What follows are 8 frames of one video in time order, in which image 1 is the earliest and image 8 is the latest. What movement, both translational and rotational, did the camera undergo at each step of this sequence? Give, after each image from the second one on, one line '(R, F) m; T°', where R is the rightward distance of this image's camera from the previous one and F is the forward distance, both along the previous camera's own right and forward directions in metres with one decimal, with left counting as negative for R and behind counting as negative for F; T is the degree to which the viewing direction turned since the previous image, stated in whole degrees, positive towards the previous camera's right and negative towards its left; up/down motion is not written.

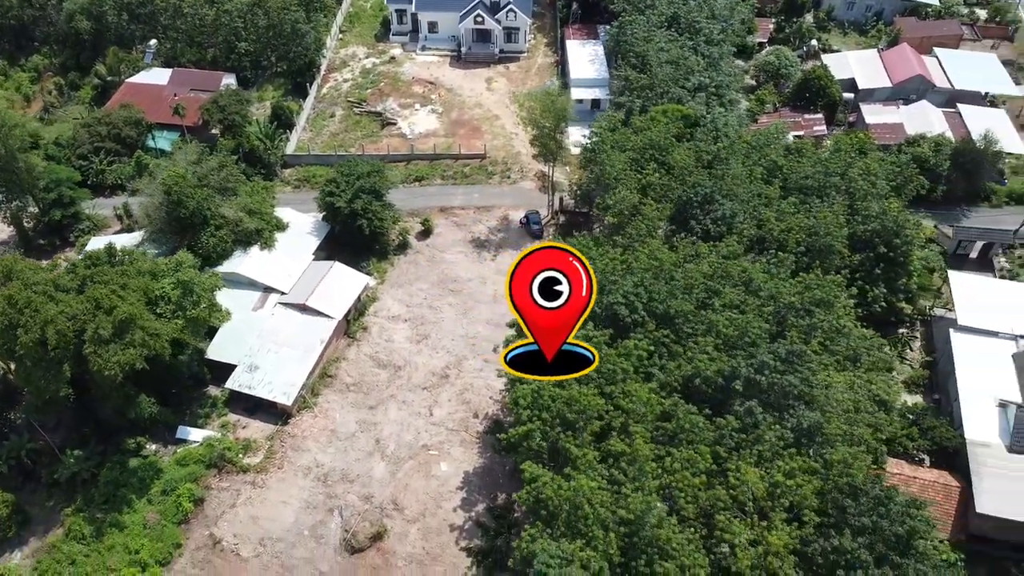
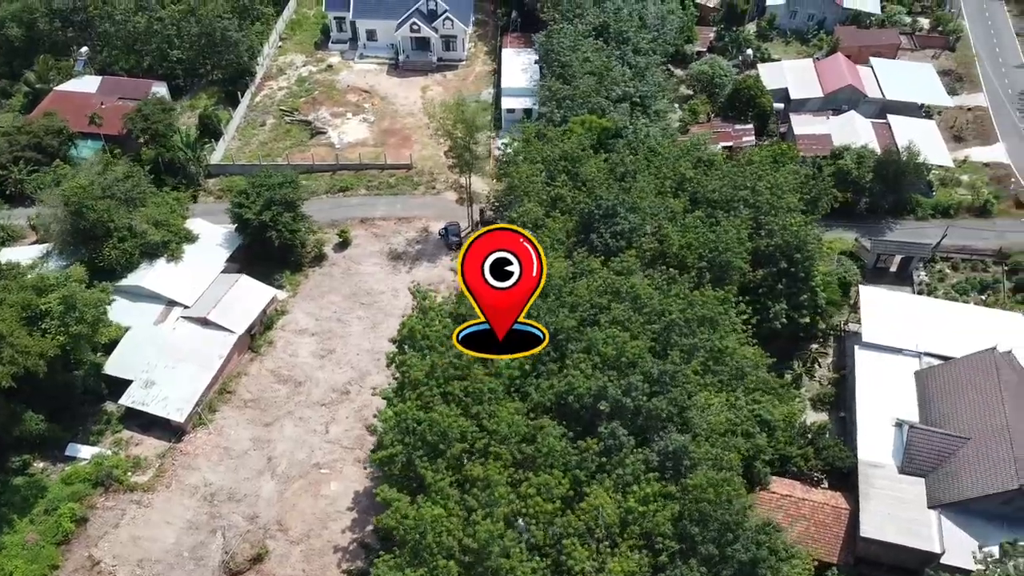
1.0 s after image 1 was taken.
(+4.0, +0.5) m; 0°
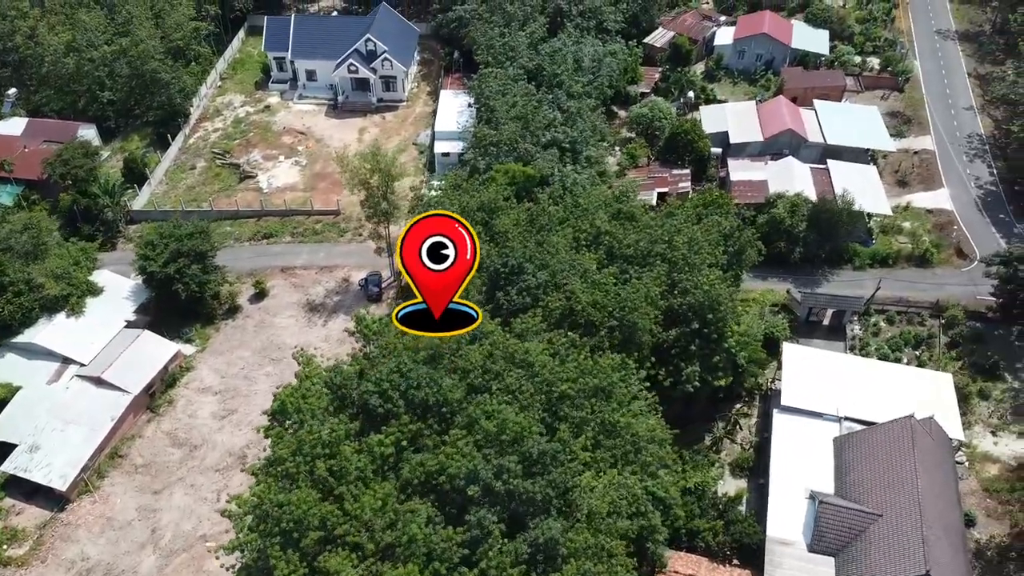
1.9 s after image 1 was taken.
(+3.7, +1.4) m; 0°
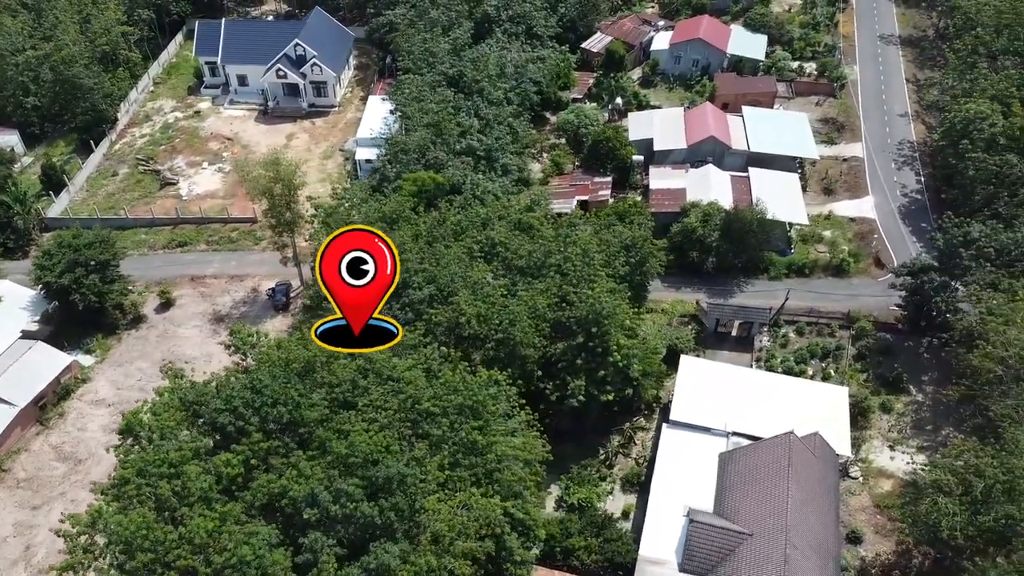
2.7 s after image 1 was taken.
(+4.2, +0.5) m; 0°
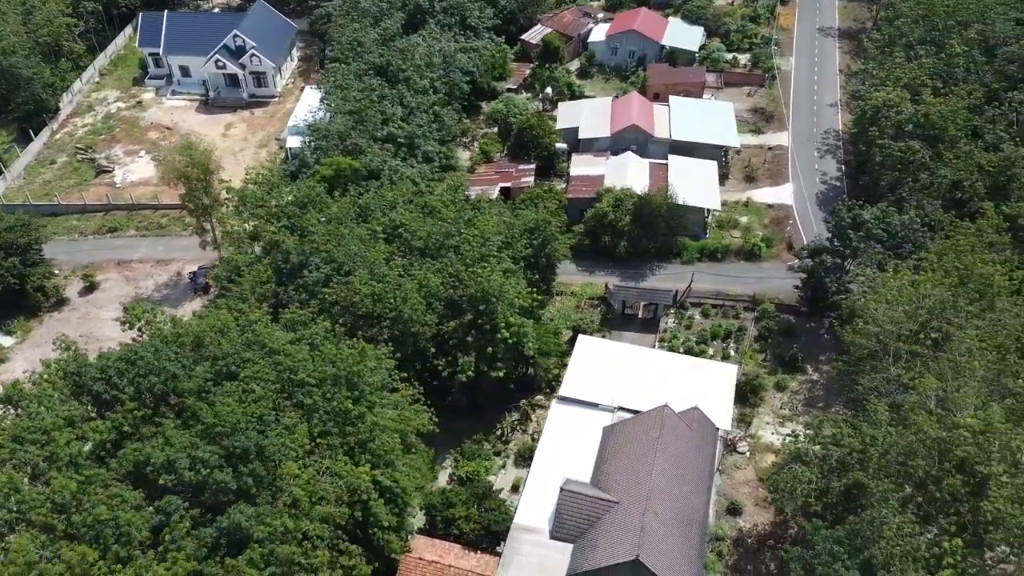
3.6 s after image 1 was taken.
(+4.1, -0.8) m; 0°
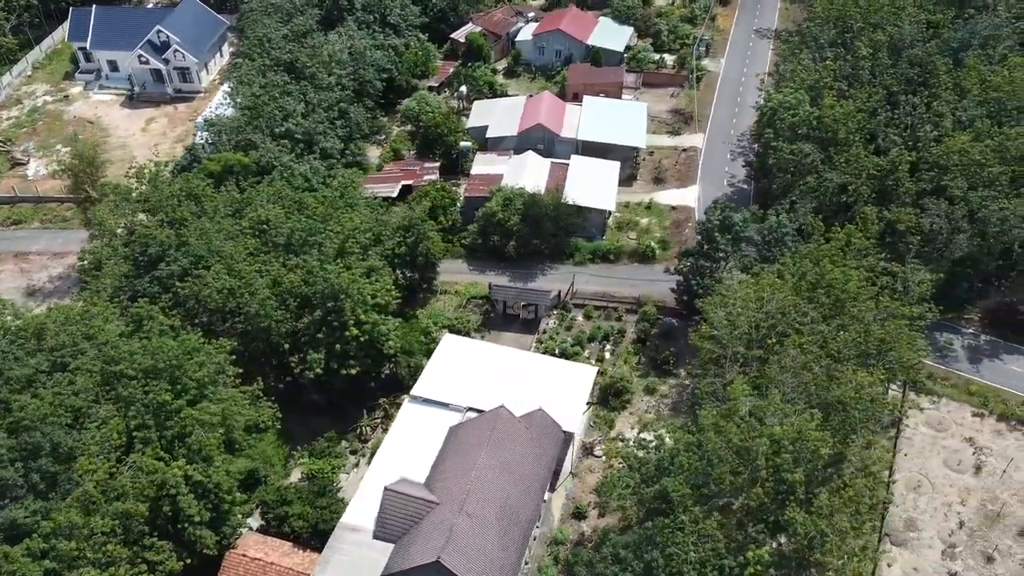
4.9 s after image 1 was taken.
(+6.2, +0.3) m; -1°
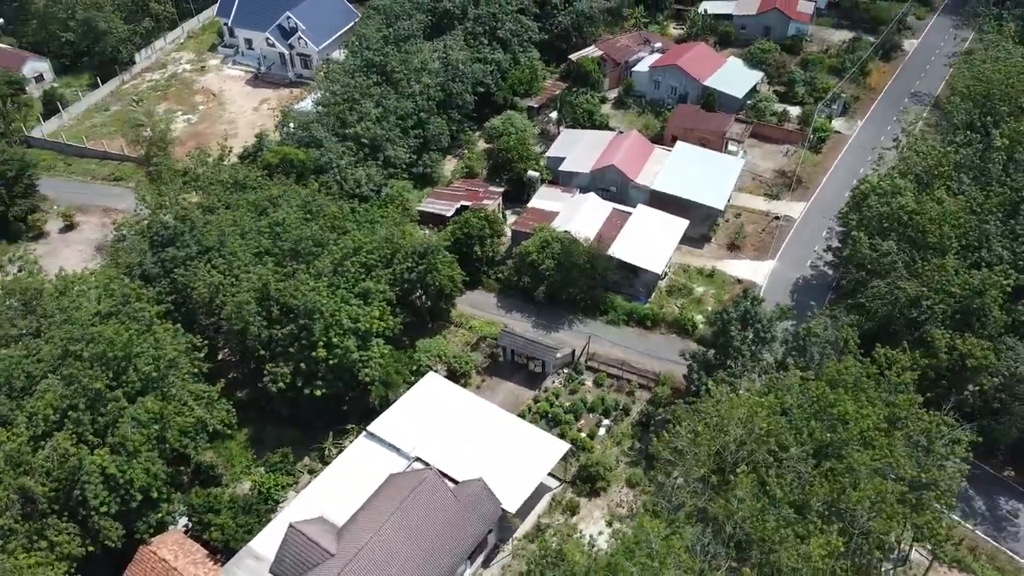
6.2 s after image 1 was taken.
(+6.6, +2.9) m; -13°
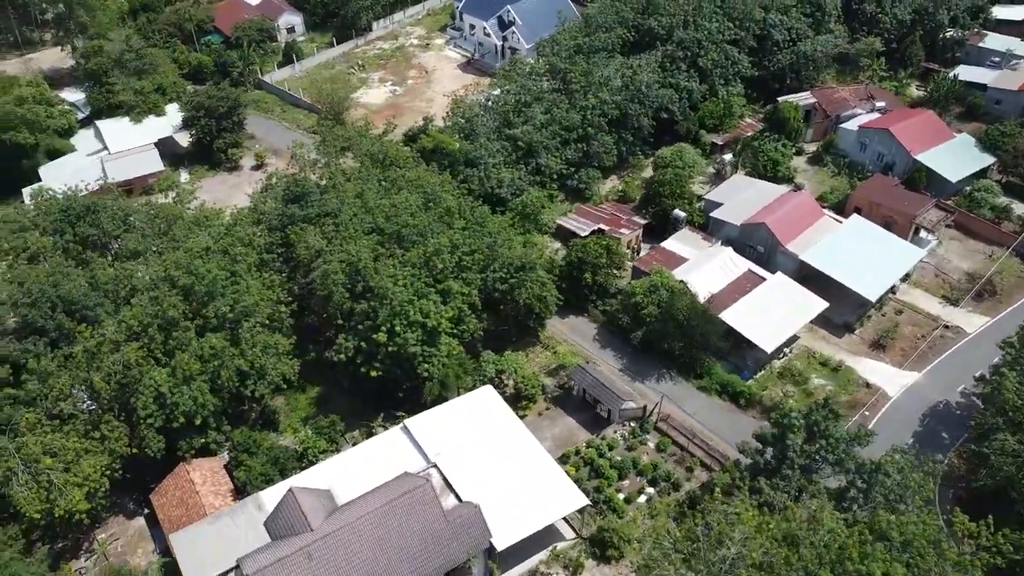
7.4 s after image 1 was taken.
(+5.6, +1.8) m; -17°
